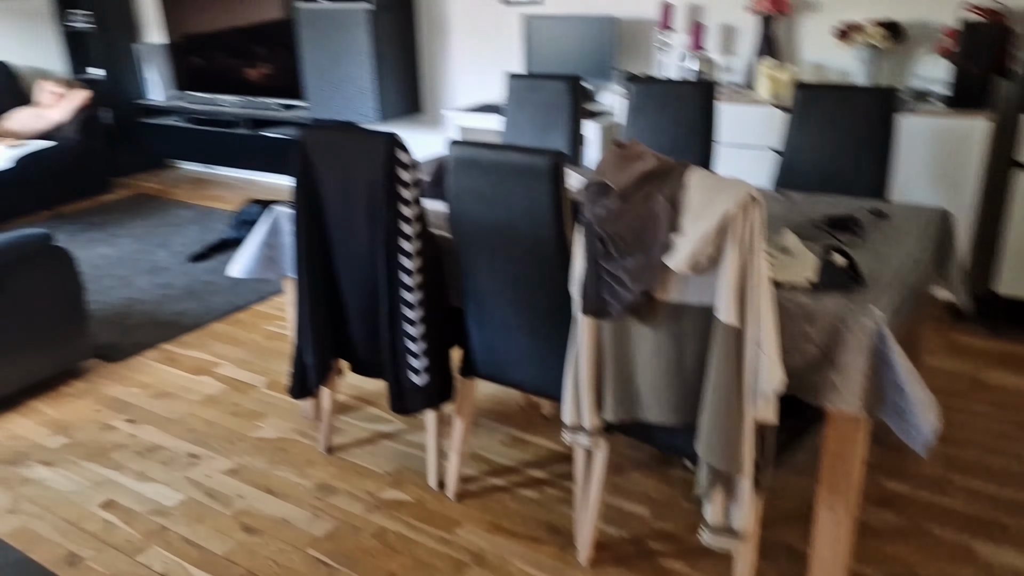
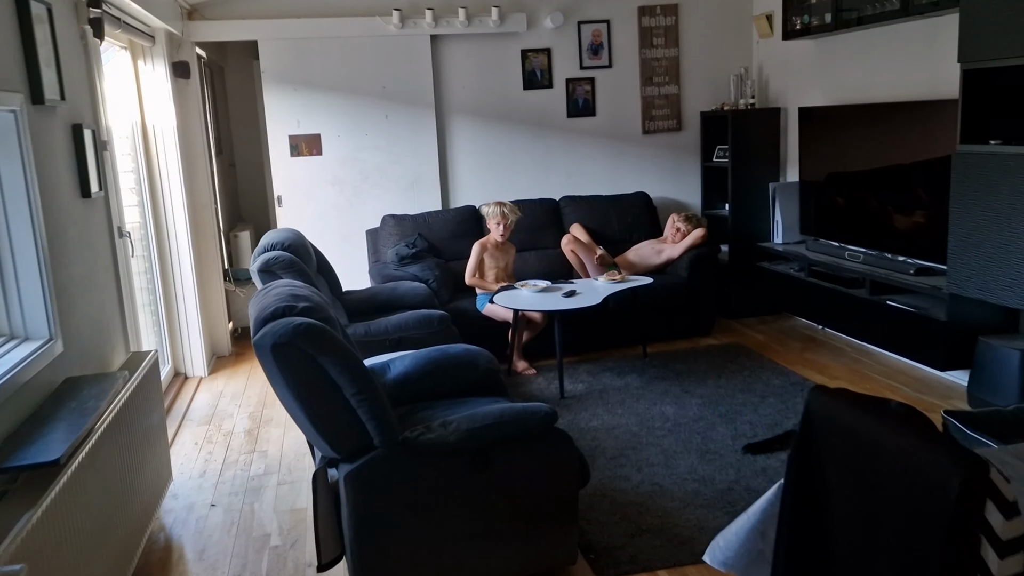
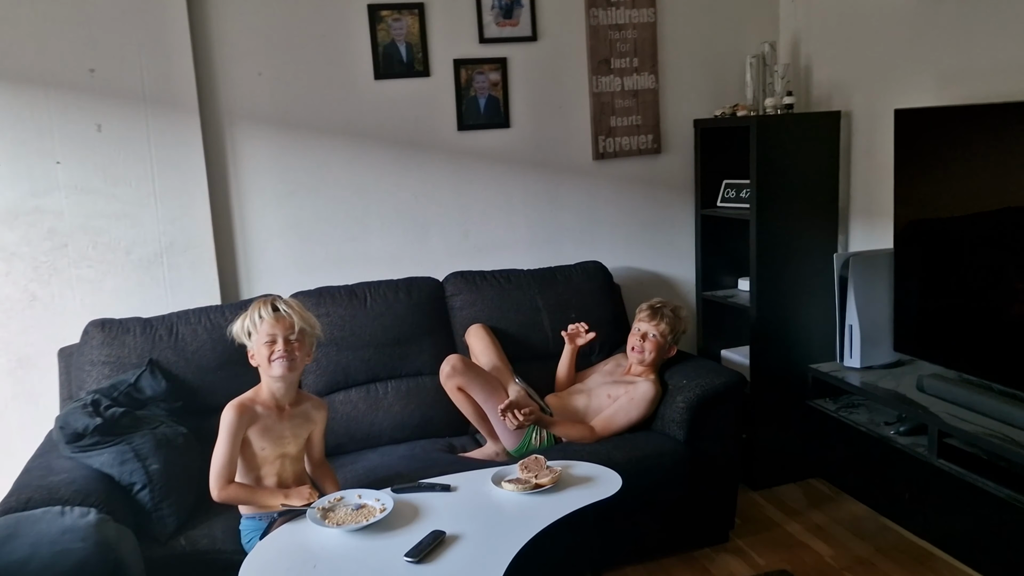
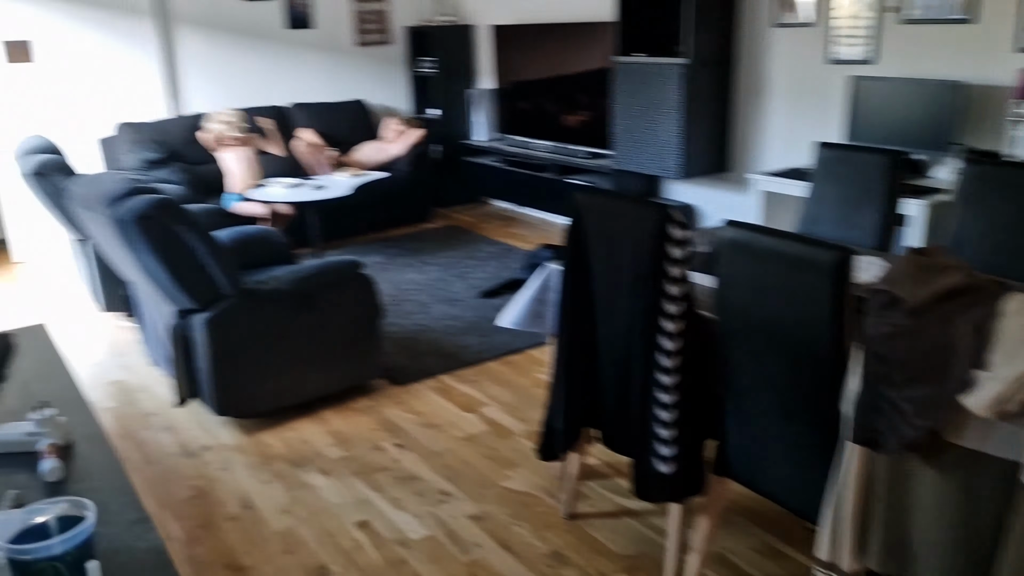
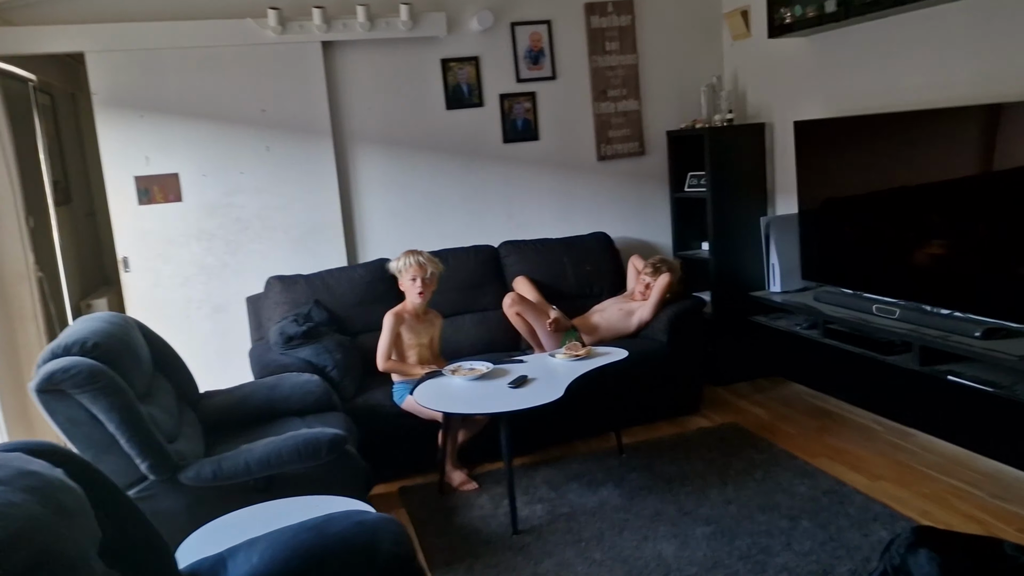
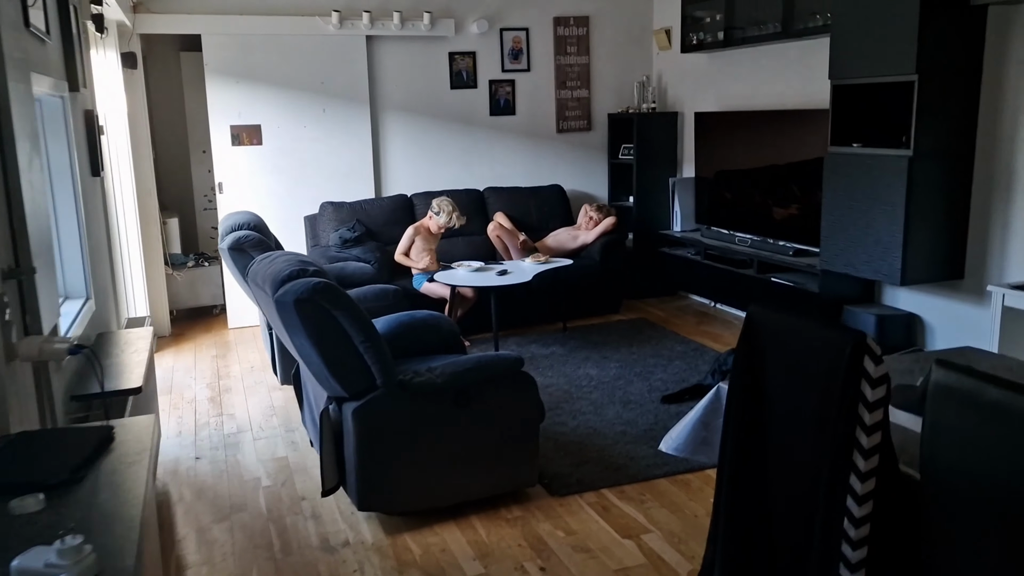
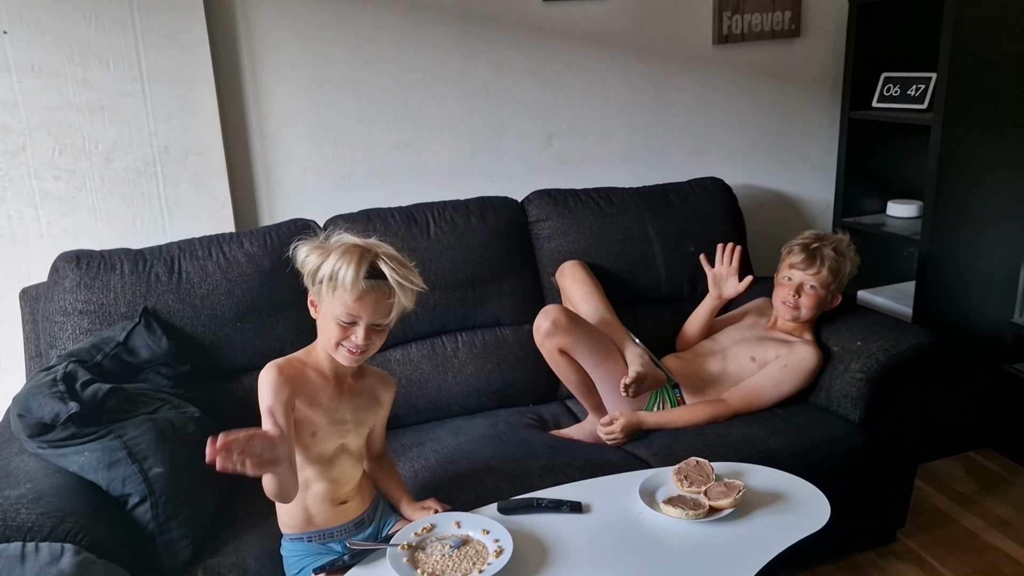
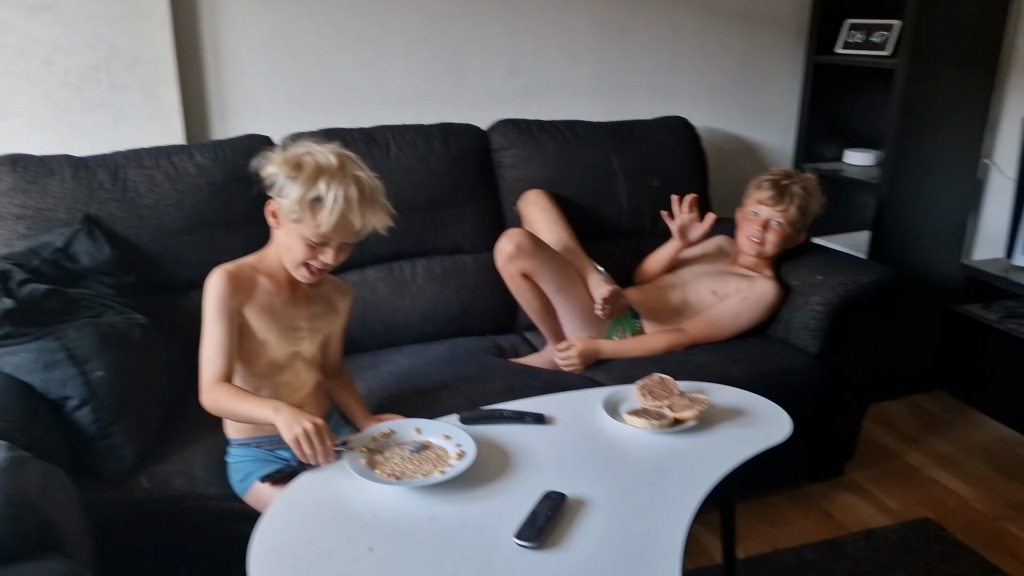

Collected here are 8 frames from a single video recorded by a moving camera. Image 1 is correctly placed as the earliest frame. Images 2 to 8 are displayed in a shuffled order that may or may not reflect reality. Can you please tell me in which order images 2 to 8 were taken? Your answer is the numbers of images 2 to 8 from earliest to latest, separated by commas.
4, 6, 2, 5, 3, 7, 8
